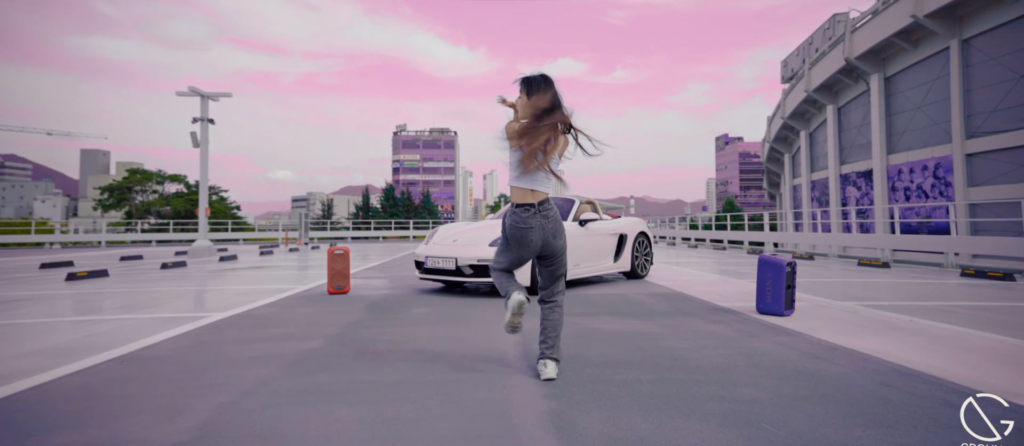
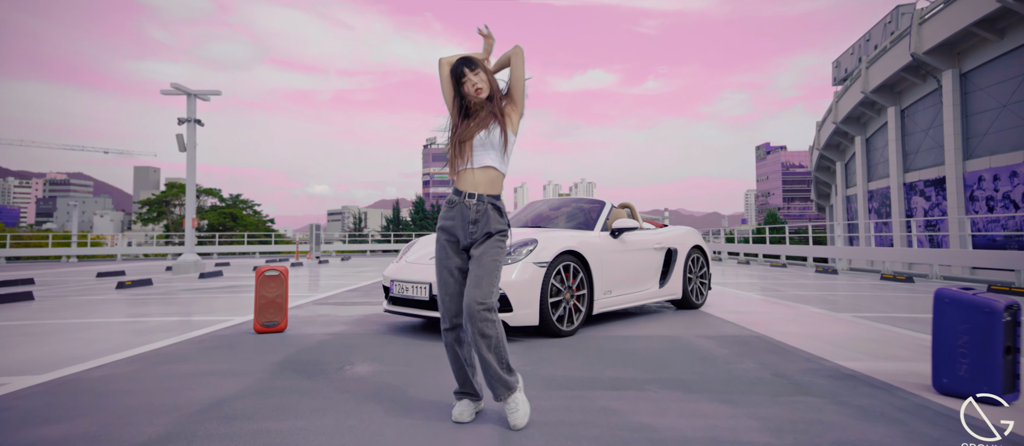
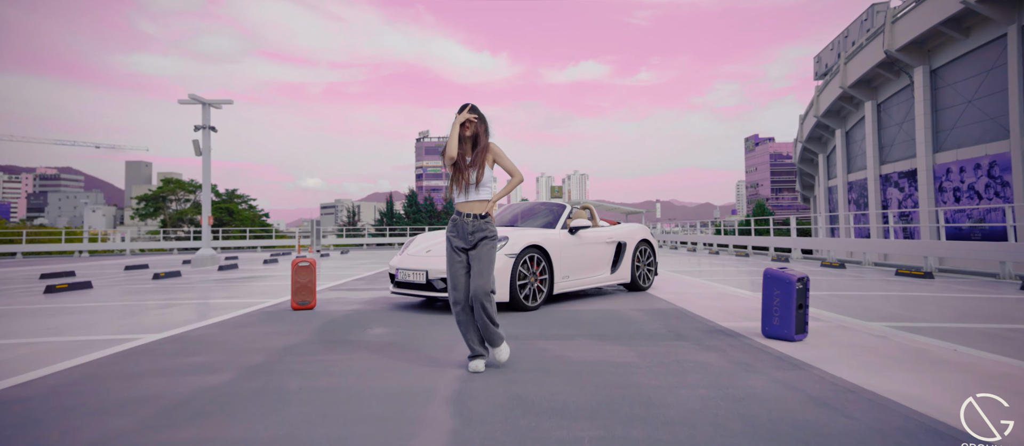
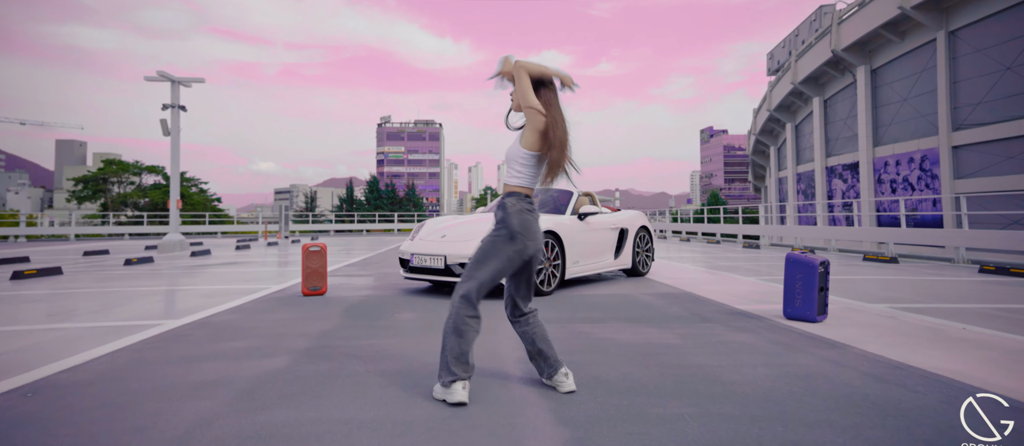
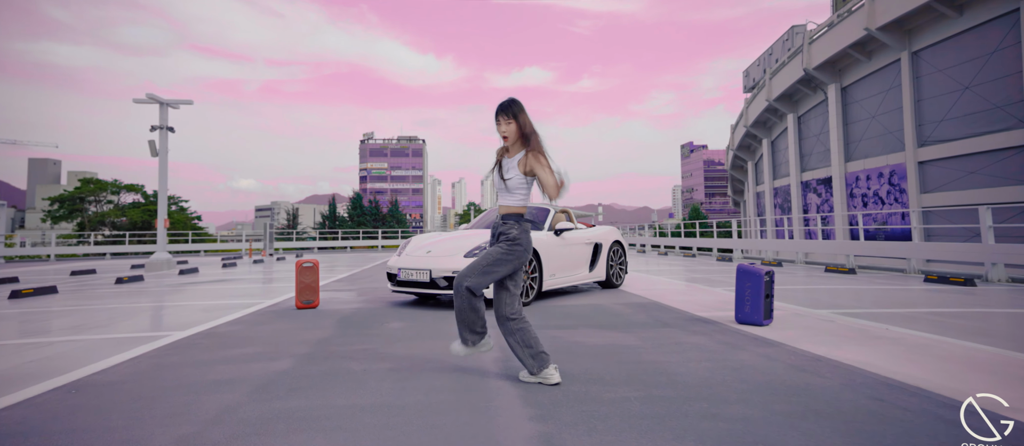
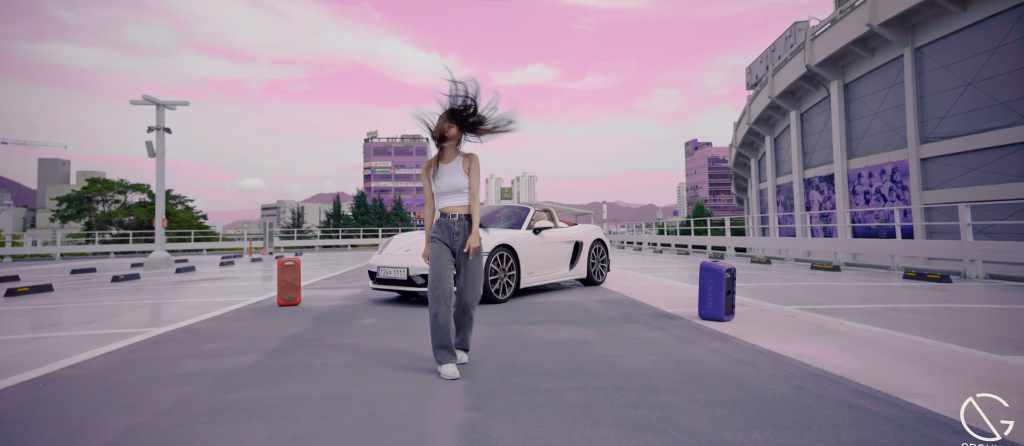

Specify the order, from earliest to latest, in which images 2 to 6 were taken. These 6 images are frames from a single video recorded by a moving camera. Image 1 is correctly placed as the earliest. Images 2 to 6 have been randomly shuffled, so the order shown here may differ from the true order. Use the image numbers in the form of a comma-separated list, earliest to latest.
4, 5, 6, 3, 2
